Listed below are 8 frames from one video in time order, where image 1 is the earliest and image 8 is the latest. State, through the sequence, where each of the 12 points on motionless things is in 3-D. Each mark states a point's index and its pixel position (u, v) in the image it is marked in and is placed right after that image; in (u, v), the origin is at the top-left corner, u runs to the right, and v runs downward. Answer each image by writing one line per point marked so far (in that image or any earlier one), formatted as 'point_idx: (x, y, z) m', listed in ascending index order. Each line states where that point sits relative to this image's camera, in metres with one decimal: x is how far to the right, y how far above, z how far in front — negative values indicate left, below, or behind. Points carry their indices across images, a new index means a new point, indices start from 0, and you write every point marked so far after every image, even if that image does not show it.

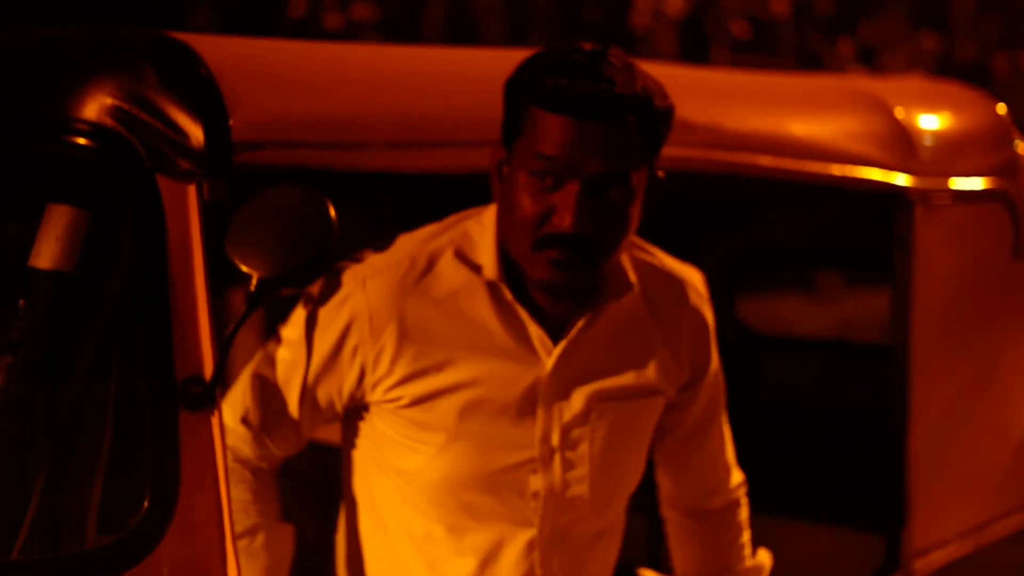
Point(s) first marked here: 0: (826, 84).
0: (+0.5, +0.3, +3.5) m
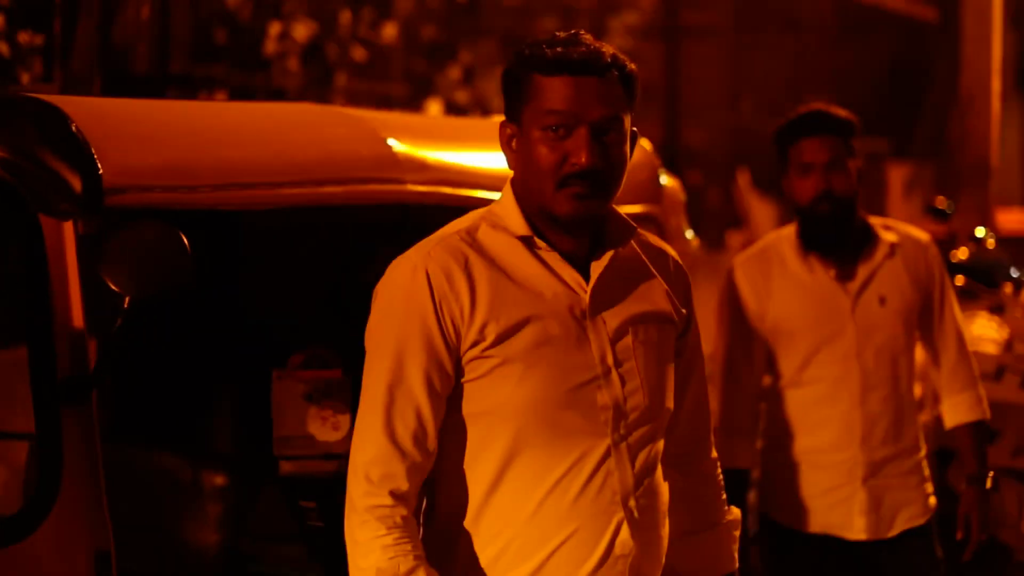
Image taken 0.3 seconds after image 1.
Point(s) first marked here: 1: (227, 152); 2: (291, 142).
0: (0.0, +0.3, +4.2) m
1: (-0.4, +0.2, +3.2) m
2: (-0.3, +0.2, +3.4) m
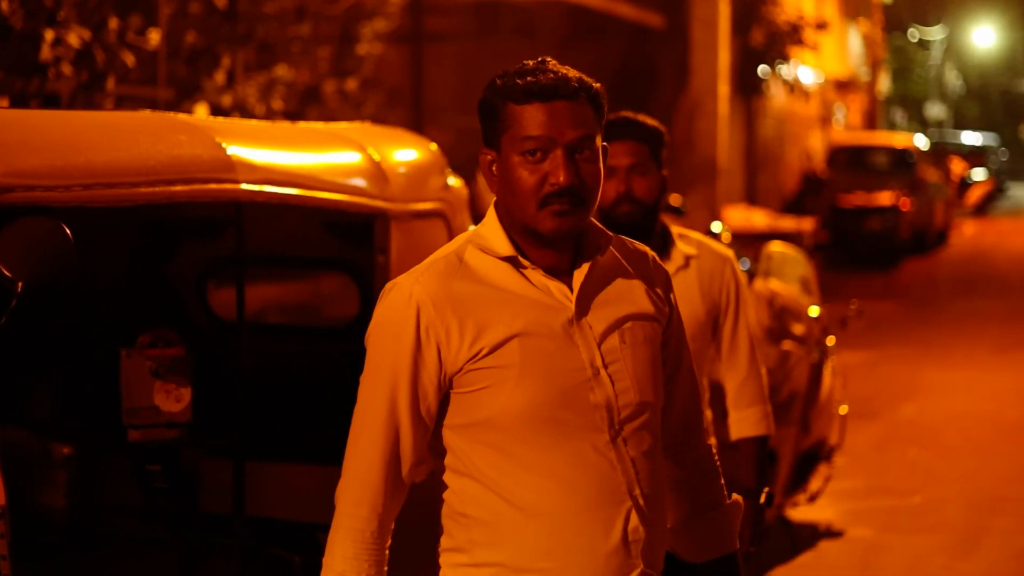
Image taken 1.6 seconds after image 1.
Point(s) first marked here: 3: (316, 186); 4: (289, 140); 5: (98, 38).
0: (-0.4, +0.3, +4.7) m
1: (-0.7, +0.2, +3.7) m
2: (-0.6, +0.2, +3.8) m
3: (-0.4, +0.2, +4.4) m
4: (-0.4, +0.3, +4.4) m
5: (-1.7, +1.0, +9.3) m
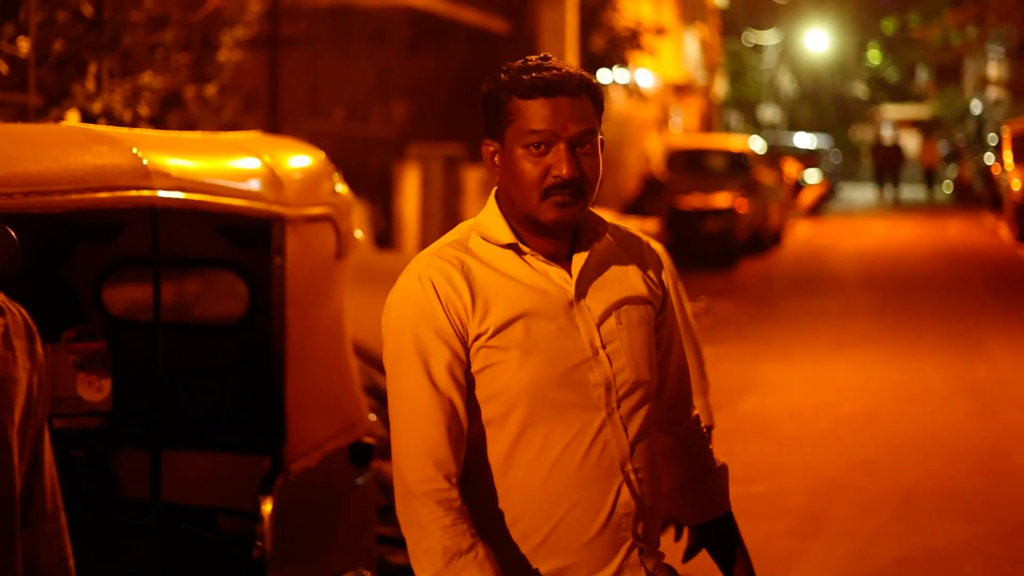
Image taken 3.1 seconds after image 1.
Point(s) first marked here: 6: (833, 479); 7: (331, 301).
0: (-0.6, +0.3, +5.0) m
1: (-0.8, +0.2, +4.0) m
2: (-0.8, +0.2, +4.2) m
3: (-0.6, +0.2, +4.7) m
4: (-0.7, +0.3, +4.8) m
5: (-2.3, +1.0, +9.5) m
6: (+1.3, -0.8, +9.2) m
7: (-0.4, 0.0, +5.4) m
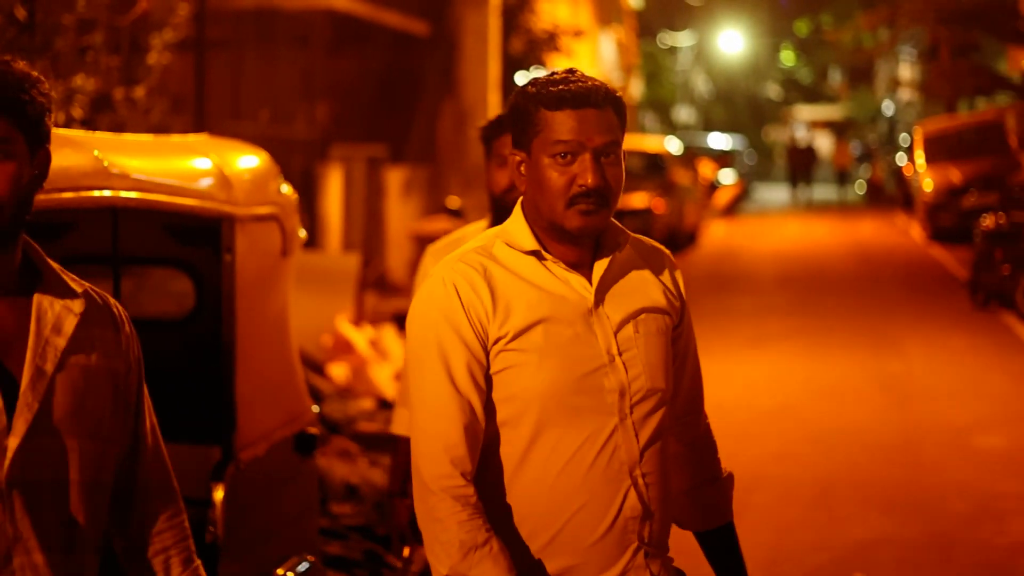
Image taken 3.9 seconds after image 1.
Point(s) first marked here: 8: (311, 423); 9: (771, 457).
0: (-0.8, +0.3, +5.2) m
1: (-0.9, +0.2, +4.2) m
2: (-0.9, +0.3, +4.4) m
3: (-0.7, +0.2, +4.9) m
4: (-0.8, +0.3, +5.0) m
5: (-2.6, +1.0, +9.7) m
6: (+1.0, -0.8, +9.5) m
7: (-0.6, 0.0, +5.6) m
8: (-0.5, -0.3, +6.0) m
9: (+1.1, -0.7, +9.9) m
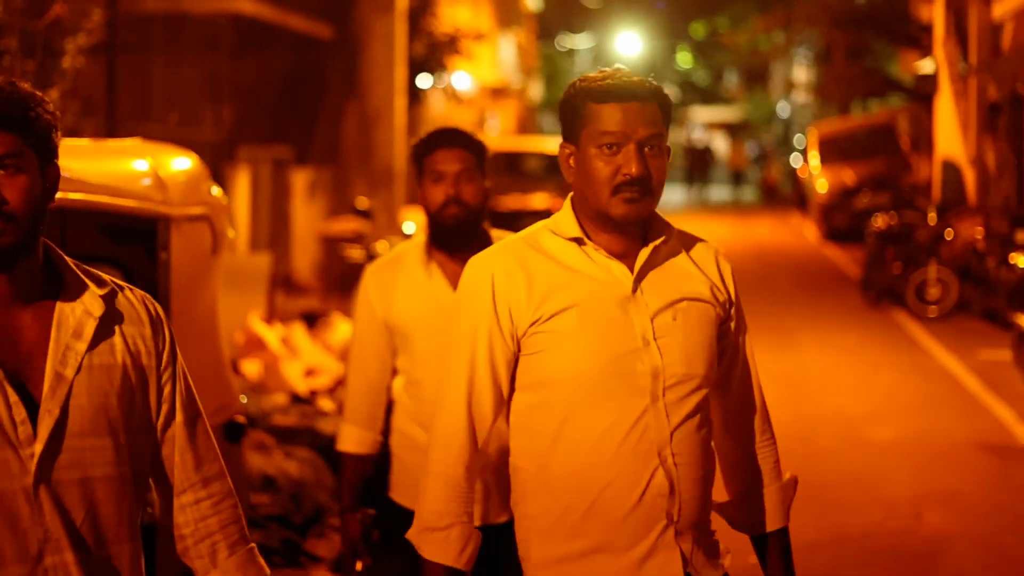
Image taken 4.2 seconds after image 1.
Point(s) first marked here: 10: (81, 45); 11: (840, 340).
0: (-1.0, +0.3, +5.6) m
1: (-1.1, +0.2, +4.5) m
2: (-1.1, +0.3, +4.7) m
3: (-0.9, +0.2, +5.3) m
4: (-1.0, +0.3, +5.3) m
5: (-3.0, +1.0, +9.9) m
6: (+0.6, -0.7, +9.8) m
7: (-0.8, 0.0, +6.0) m
8: (-0.8, -0.3, +6.3) m
9: (+0.7, -0.7, +10.2) m
10: (-2.5, +1.4, +13.5) m
11: (+2.1, -0.3, +14.9) m
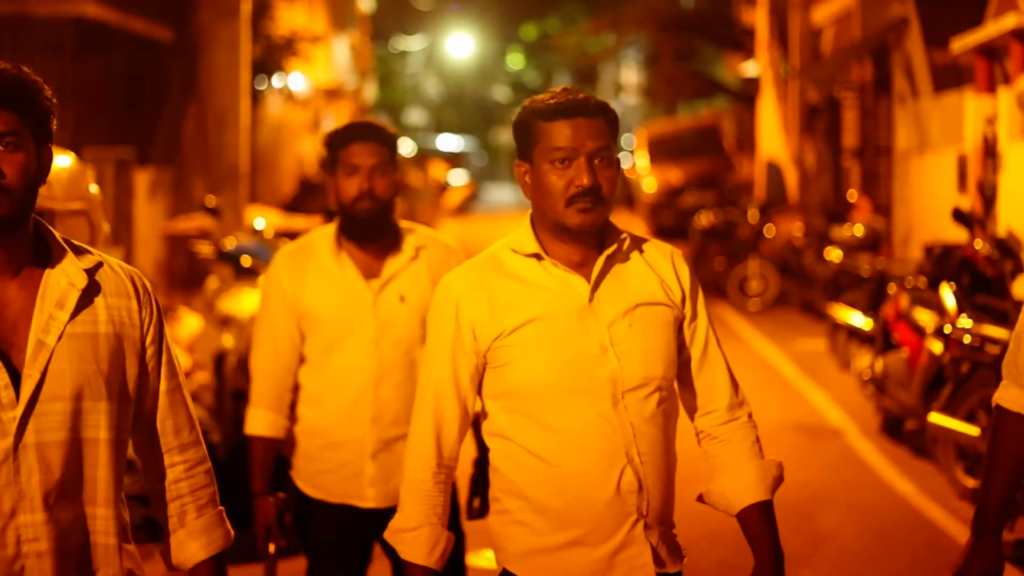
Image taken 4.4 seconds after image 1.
0: (-1.4, +0.4, +6.1) m
1: (-1.4, +0.3, +5.1) m
2: (-1.4, +0.3, +5.3) m
3: (-1.3, +0.2, +5.8) m
4: (-1.4, +0.3, +5.9) m
5: (-3.7, +1.0, +10.3) m
6: (-0.1, -0.7, +10.5) m
7: (-1.2, 0.0, +6.5) m
8: (-1.2, -0.3, +6.9) m
9: (0.0, -0.7, +10.9) m
10: (-3.5, +1.5, +13.9) m
11: (+1.0, -0.3, +15.6) m
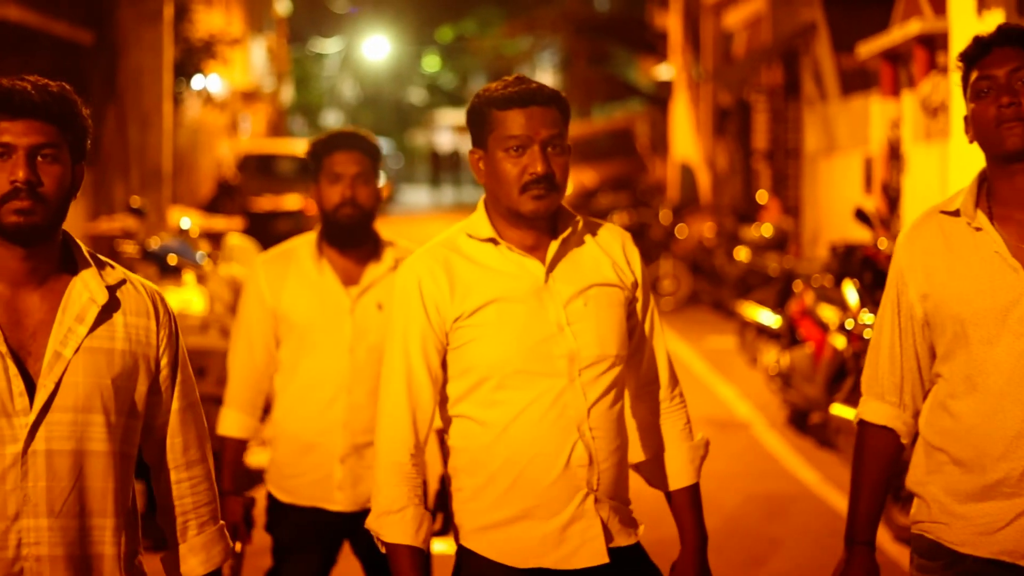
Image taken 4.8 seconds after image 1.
0: (-1.6, +0.4, +6.4) m
1: (-1.6, +0.3, +5.4) m
2: (-1.6, +0.3, +5.6) m
3: (-1.5, +0.3, +6.1) m
4: (-1.6, +0.4, +6.2) m
5: (-4.0, +1.0, +10.5) m
6: (-0.5, -0.7, +10.9) m
7: (-1.5, 0.0, +6.9) m
8: (-1.5, -0.3, +7.2) m
9: (-0.4, -0.7, +11.3) m
10: (-4.0, +1.5, +14.2) m
11: (+0.5, -0.3, +16.0) m
